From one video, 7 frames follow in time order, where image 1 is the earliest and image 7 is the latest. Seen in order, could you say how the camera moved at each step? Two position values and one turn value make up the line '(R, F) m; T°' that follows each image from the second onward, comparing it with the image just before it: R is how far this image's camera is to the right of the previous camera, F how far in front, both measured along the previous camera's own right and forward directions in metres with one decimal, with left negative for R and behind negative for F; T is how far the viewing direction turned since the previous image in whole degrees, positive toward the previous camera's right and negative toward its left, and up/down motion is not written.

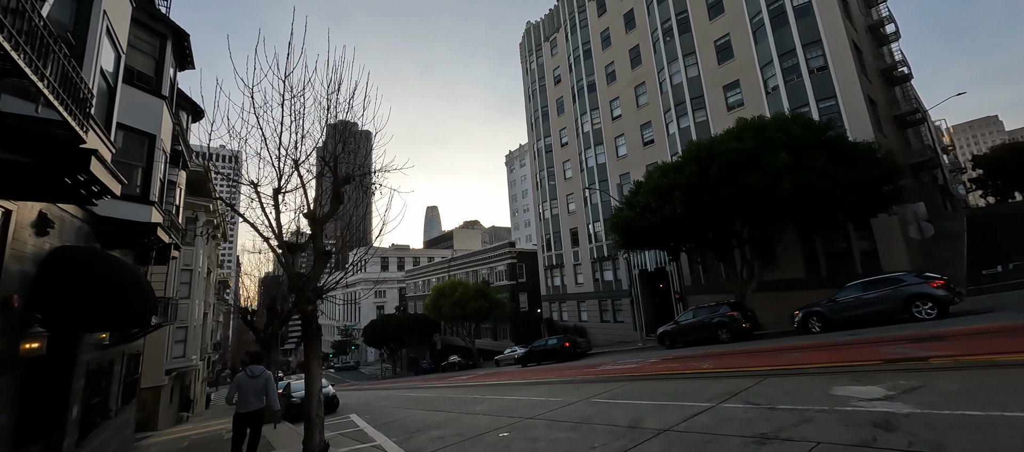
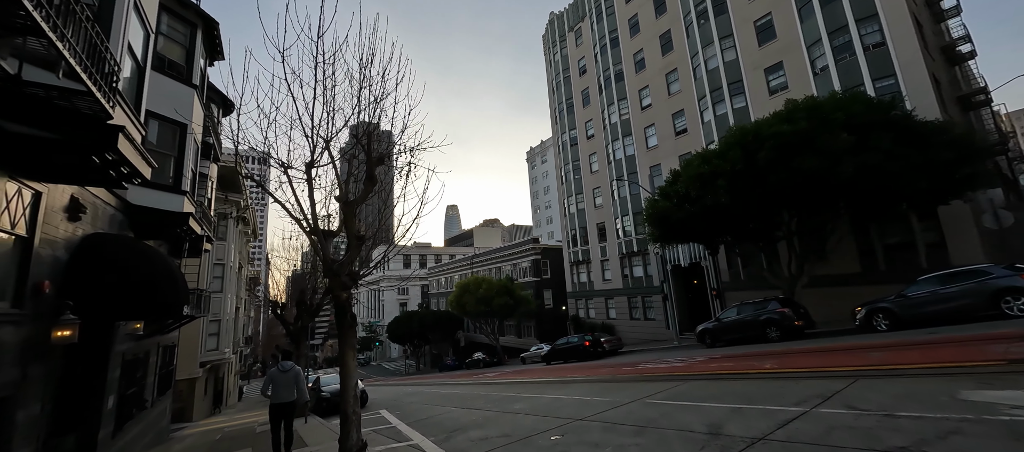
(-0.5, +0.6) m; -3°
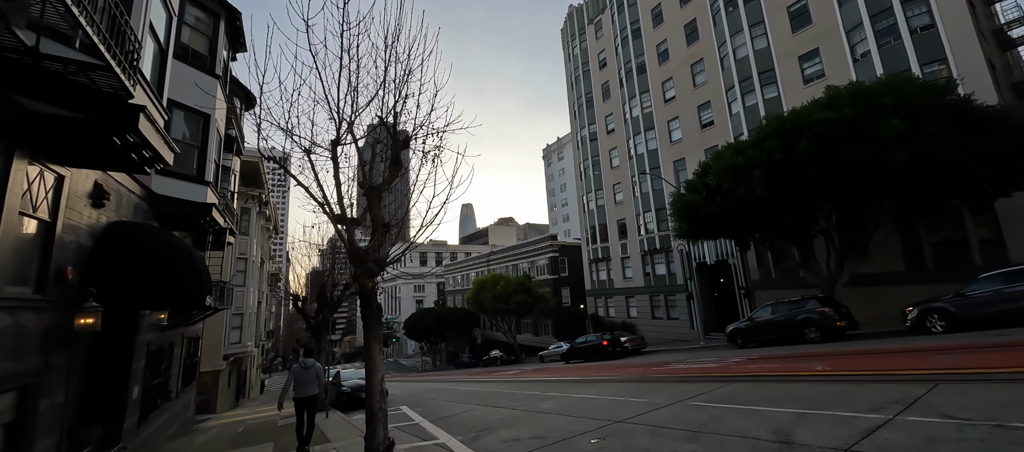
(-0.3, +0.4) m; -2°
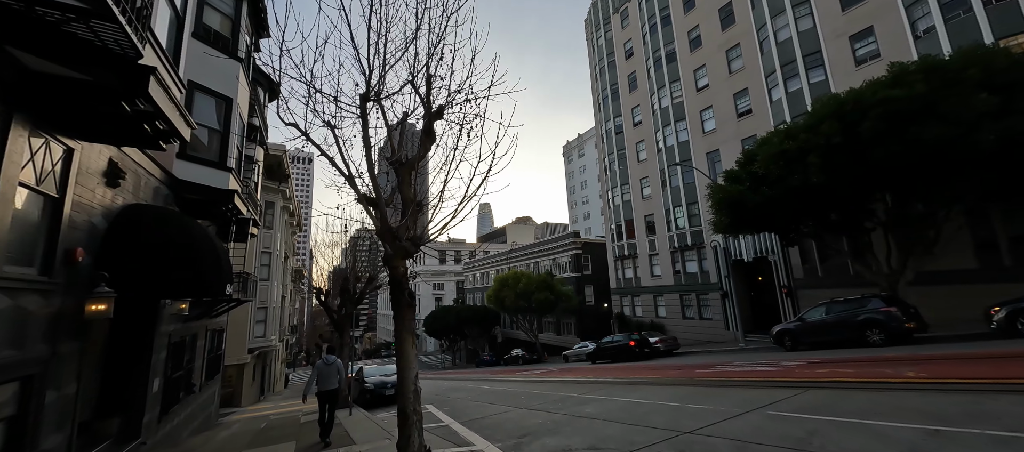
(-0.4, +0.8) m; -3°
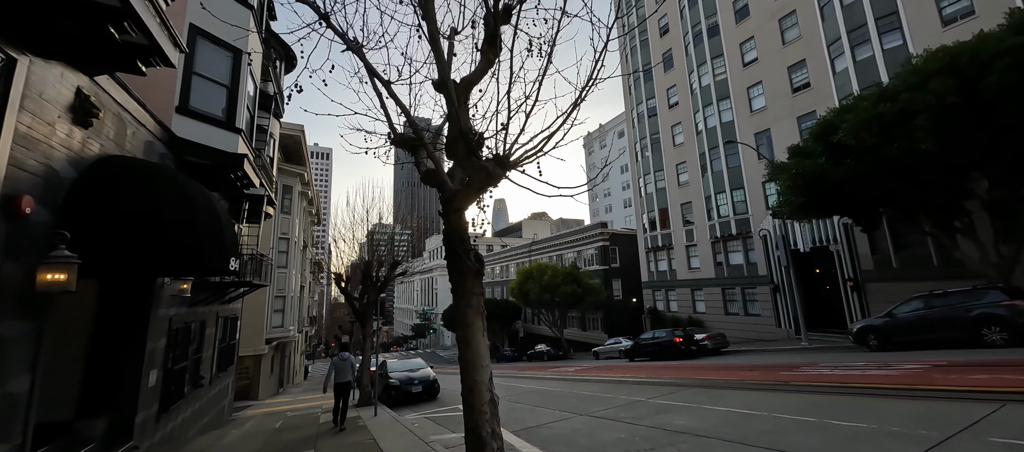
(-0.9, +1.6) m; -2°
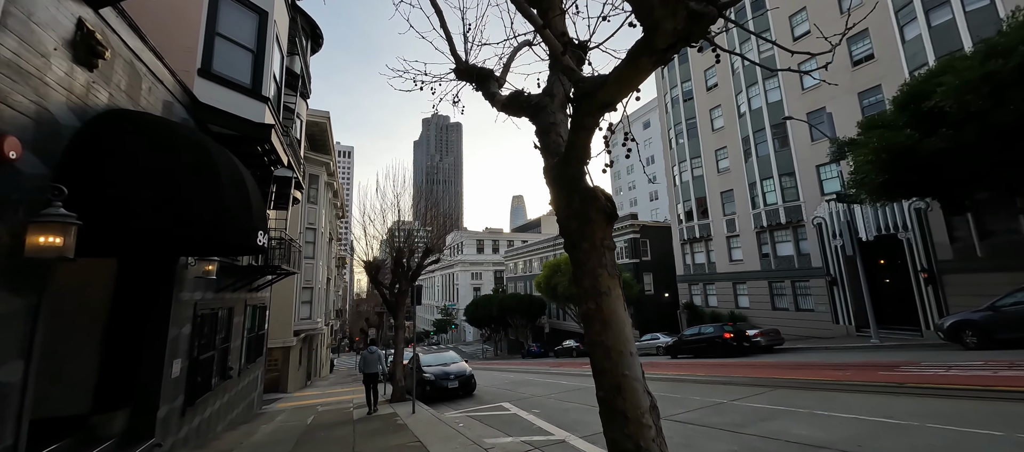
(-0.7, +1.0) m; -3°
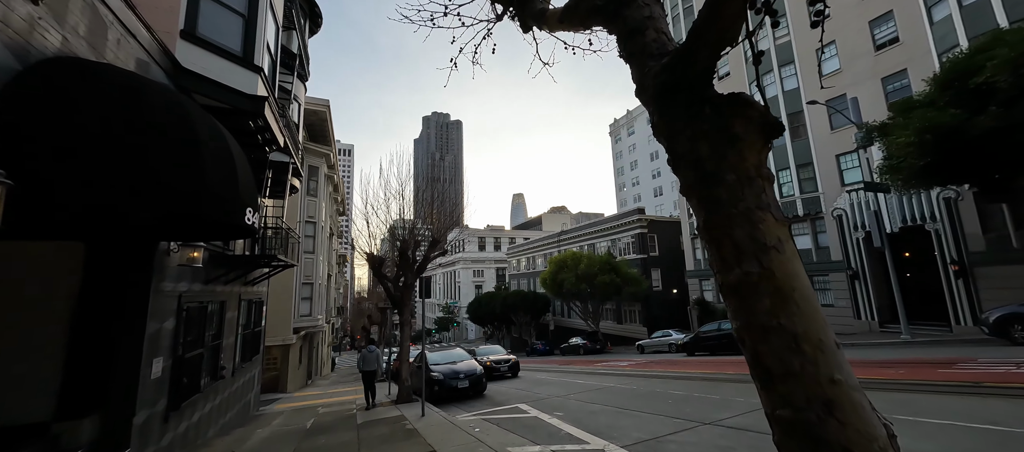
(-0.4, +0.8) m; 0°
